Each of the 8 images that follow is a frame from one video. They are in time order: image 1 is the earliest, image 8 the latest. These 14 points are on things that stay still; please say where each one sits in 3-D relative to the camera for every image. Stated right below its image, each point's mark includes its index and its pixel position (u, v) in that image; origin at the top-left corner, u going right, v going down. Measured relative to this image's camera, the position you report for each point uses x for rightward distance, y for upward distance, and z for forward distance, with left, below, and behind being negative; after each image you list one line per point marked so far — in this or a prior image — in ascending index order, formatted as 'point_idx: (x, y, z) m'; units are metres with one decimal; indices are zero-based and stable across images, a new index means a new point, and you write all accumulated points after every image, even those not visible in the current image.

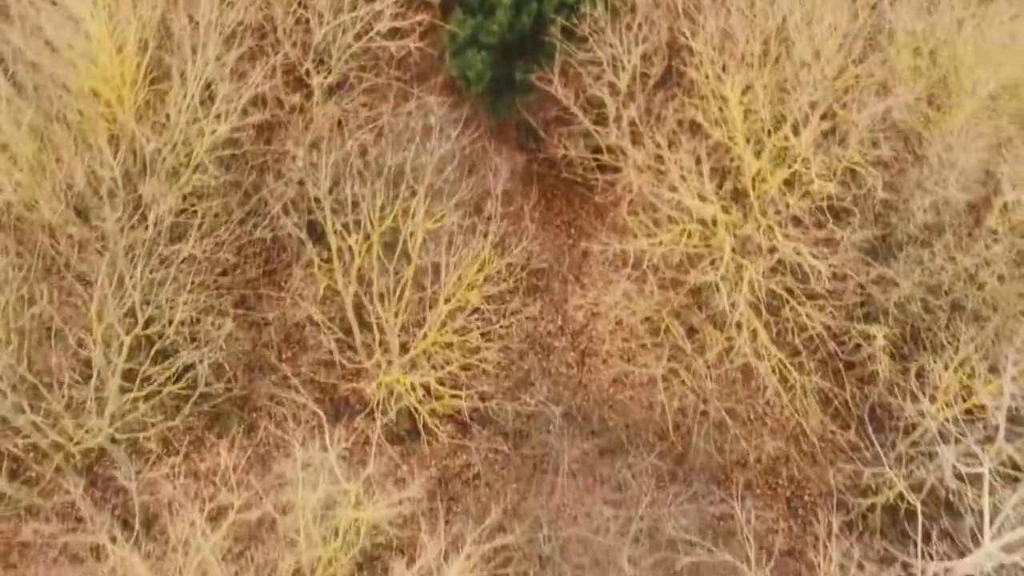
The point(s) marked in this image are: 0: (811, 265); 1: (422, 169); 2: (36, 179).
0: (+2.4, +0.2, +14.1) m
1: (-0.8, +1.0, +14.5) m
2: (-3.6, +0.8, +13.1) m
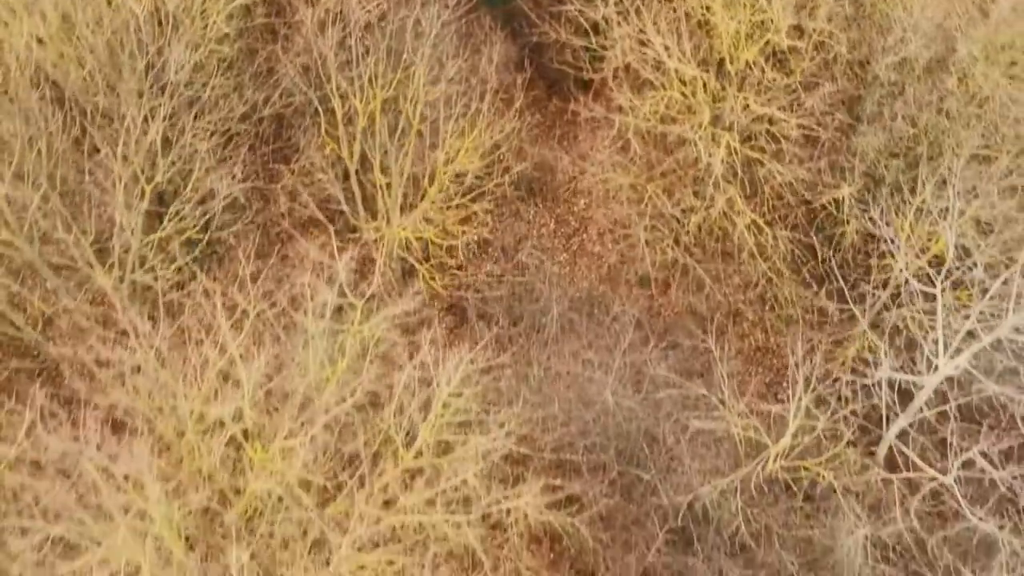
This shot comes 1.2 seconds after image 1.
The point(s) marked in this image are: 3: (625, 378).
0: (+2.4, +1.4, +15.2) m
1: (-0.8, +2.3, +15.6) m
2: (-3.7, +2.1, +14.2) m
3: (+0.9, -0.8, +14.4) m
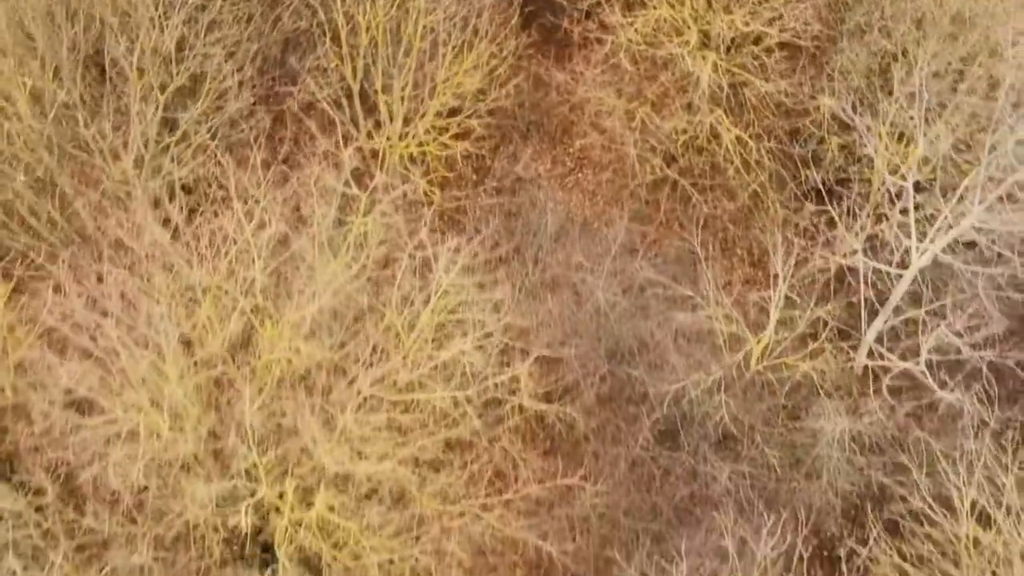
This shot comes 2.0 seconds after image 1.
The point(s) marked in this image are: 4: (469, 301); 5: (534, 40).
0: (+2.4, +2.2, +16.0) m
1: (-0.9, +3.1, +16.4) m
2: (-3.7, +2.9, +14.9) m
3: (+0.9, 0.0, +15.1) m
4: (-0.3, -0.2, +13.7) m
5: (+0.2, +2.4, +17.1) m
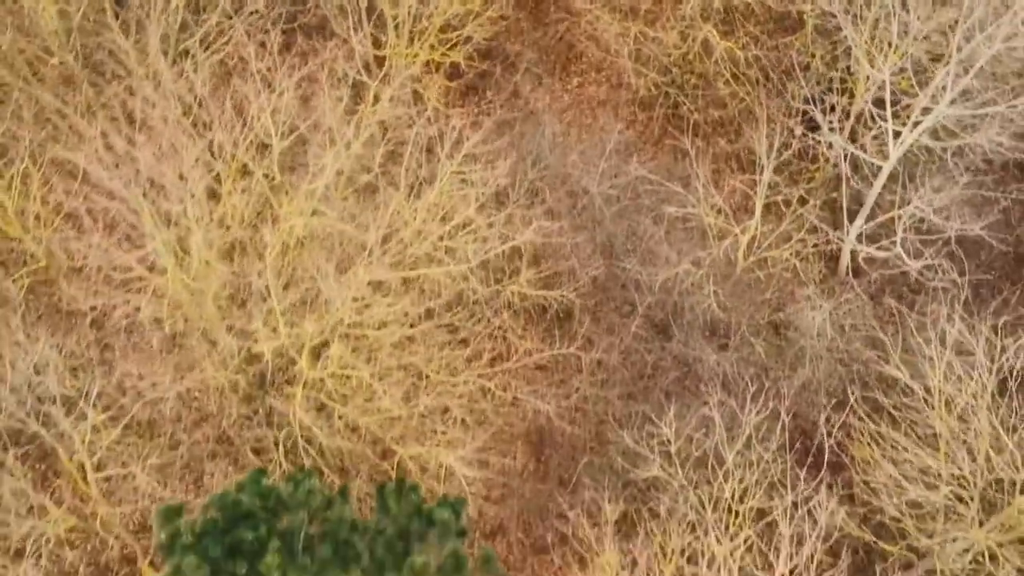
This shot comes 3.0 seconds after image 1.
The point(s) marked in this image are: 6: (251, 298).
0: (+2.4, +3.2, +16.8) m
1: (-0.8, +4.0, +17.2) m
2: (-3.7, +3.9, +15.7) m
3: (+0.9, +1.0, +16.0) m
4: (-0.3, +0.8, +14.5) m
5: (+0.2, +3.4, +17.9) m
6: (-1.9, -0.1, +12.4) m
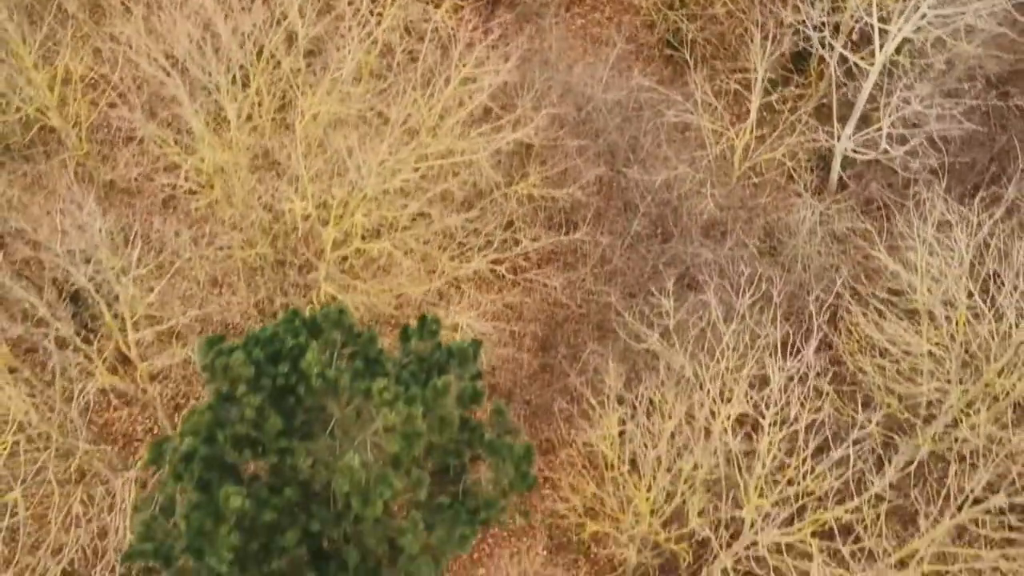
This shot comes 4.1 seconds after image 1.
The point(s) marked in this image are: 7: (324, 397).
0: (+2.4, +4.1, +17.7) m
1: (-0.8, +5.0, +18.1) m
2: (-3.6, +4.8, +16.6) m
3: (+1.0, +1.9, +16.9) m
4: (-0.2, +1.7, +15.4) m
5: (+0.3, +4.3, +18.8) m
6: (-1.8, +0.8, +13.4) m
7: (-1.0, -0.6, +9.7) m
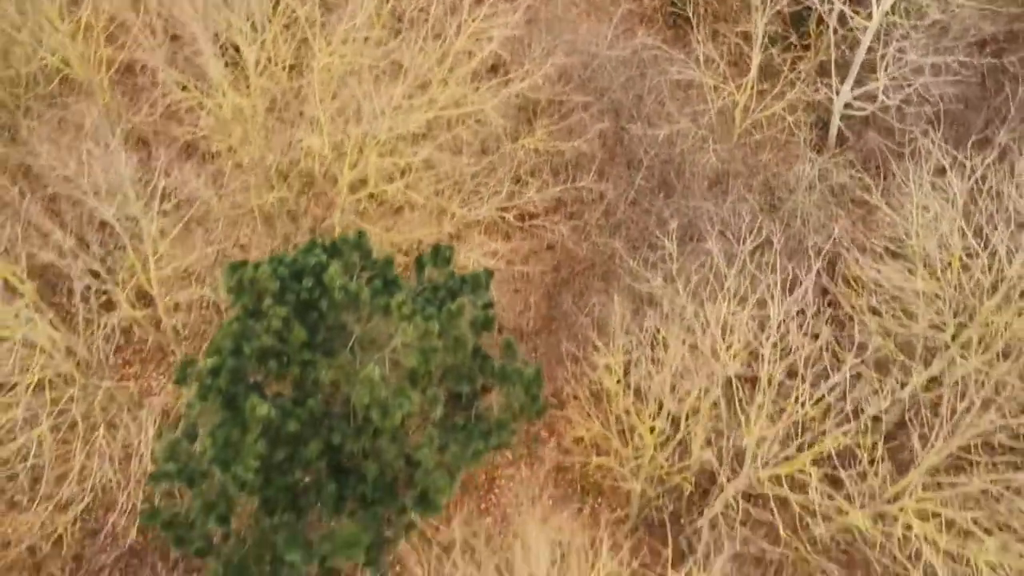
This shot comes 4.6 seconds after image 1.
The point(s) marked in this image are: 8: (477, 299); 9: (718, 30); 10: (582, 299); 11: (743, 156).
0: (+2.5, +4.6, +18.2) m
1: (-0.7, +5.5, +18.6) m
2: (-3.5, +5.3, +17.1) m
3: (+1.1, +2.4, +17.3) m
4: (-0.2, +2.2, +15.9) m
5: (+0.4, +4.8, +19.3) m
6: (-1.8, +1.3, +13.8) m
7: (-1.0, -0.1, +10.2) m
8: (-0.2, -0.1, +11.2) m
9: (+2.1, +2.8, +18.2) m
10: (+0.6, -0.1, +15.0) m
11: (+2.2, +1.3, +16.9) m
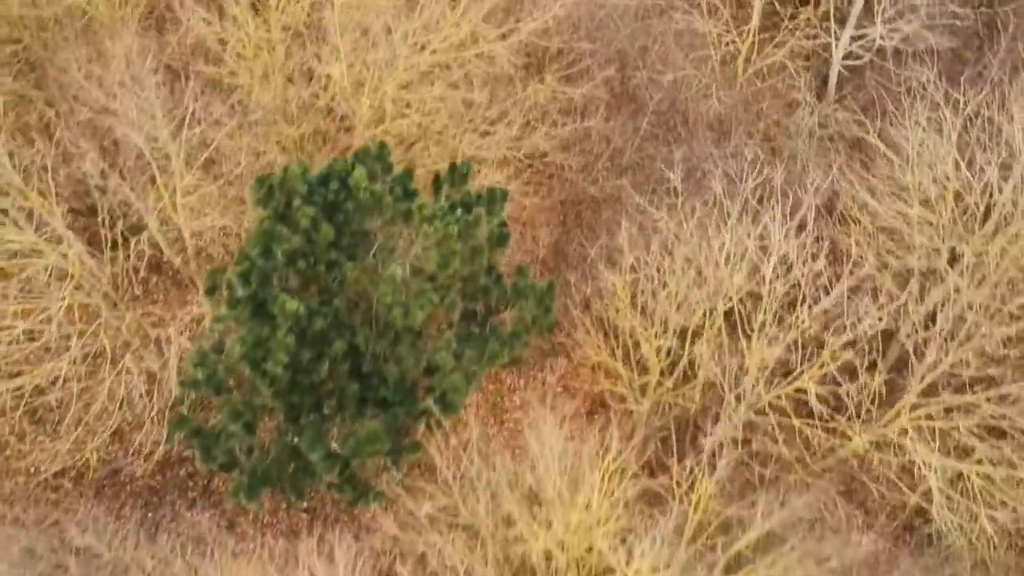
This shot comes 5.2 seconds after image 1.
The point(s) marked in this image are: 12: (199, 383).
0: (+2.6, +5.2, +18.7) m
1: (-0.6, +6.0, +19.1) m
2: (-3.4, +5.9, +17.6) m
3: (+1.2, +3.0, +17.9) m
4: (-0.1, +2.8, +16.4) m
5: (+0.5, +5.4, +19.8) m
6: (-1.7, +1.9, +14.4) m
7: (-0.9, +0.4, +10.7) m
8: (-0.1, +0.5, +11.7) m
9: (+2.2, +3.4, +18.7) m
10: (+0.7, +0.5, +15.5) m
11: (+2.3, +1.9, +17.4) m
12: (-2.1, -0.7, +11.7) m
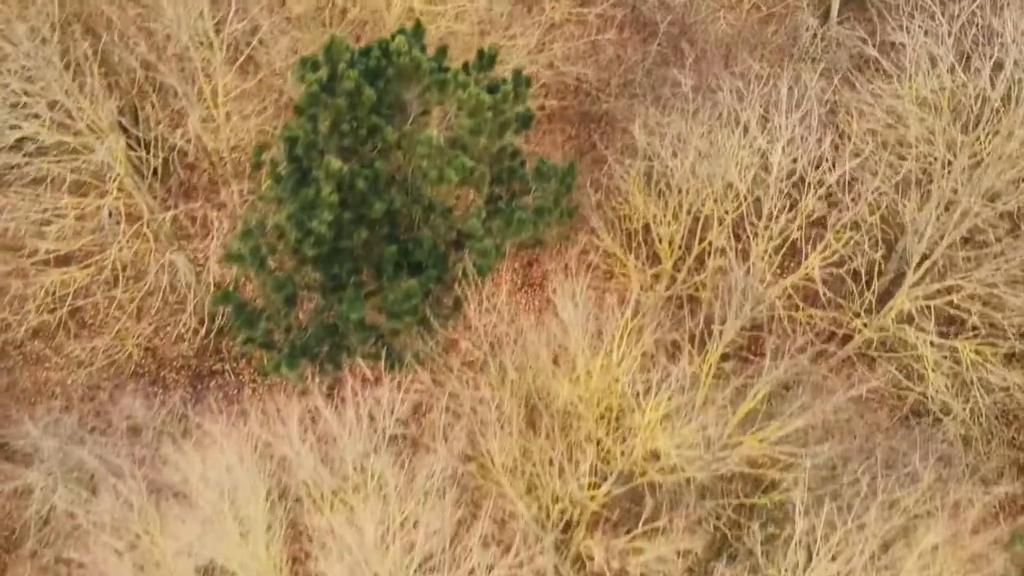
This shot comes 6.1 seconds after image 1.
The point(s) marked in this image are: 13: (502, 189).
0: (+2.8, +6.1, +19.6) m
1: (-0.4, +6.9, +19.9) m
2: (-3.3, +6.8, +18.4) m
3: (+1.3, +3.8, +18.7) m
4: (+0.1, +3.7, +17.3) m
5: (+0.7, +6.3, +20.7) m
6: (-1.5, +2.8, +15.2) m
7: (-0.7, +1.3, +11.5) m
8: (0.0, +1.4, +12.6) m
9: (+2.4, +4.3, +19.5) m
10: (+0.9, +1.4, +16.3) m
11: (+2.5, +2.8, +18.2) m
12: (-2.0, +0.2, +12.5) m
13: (-0.1, +0.7, +12.4) m
